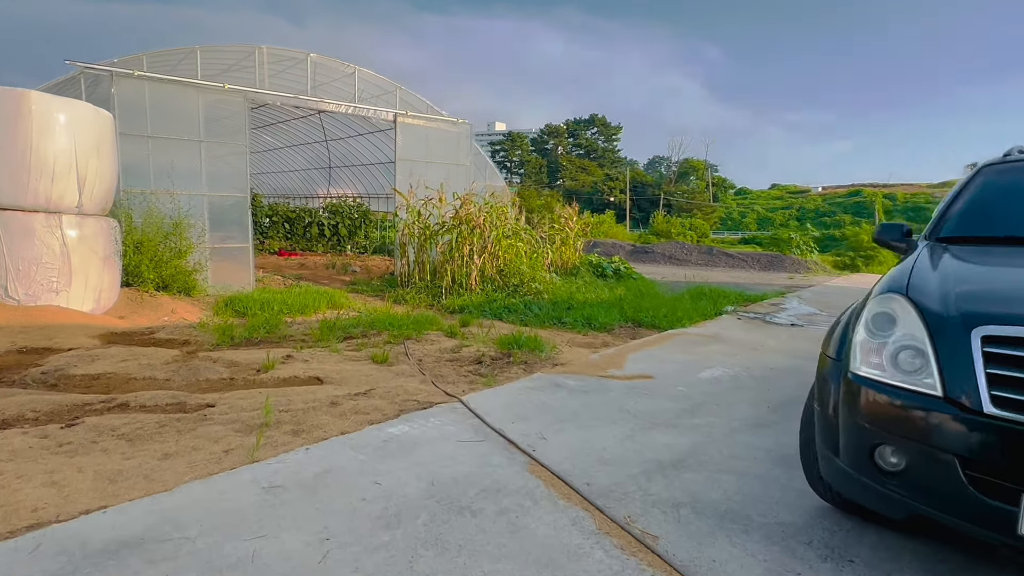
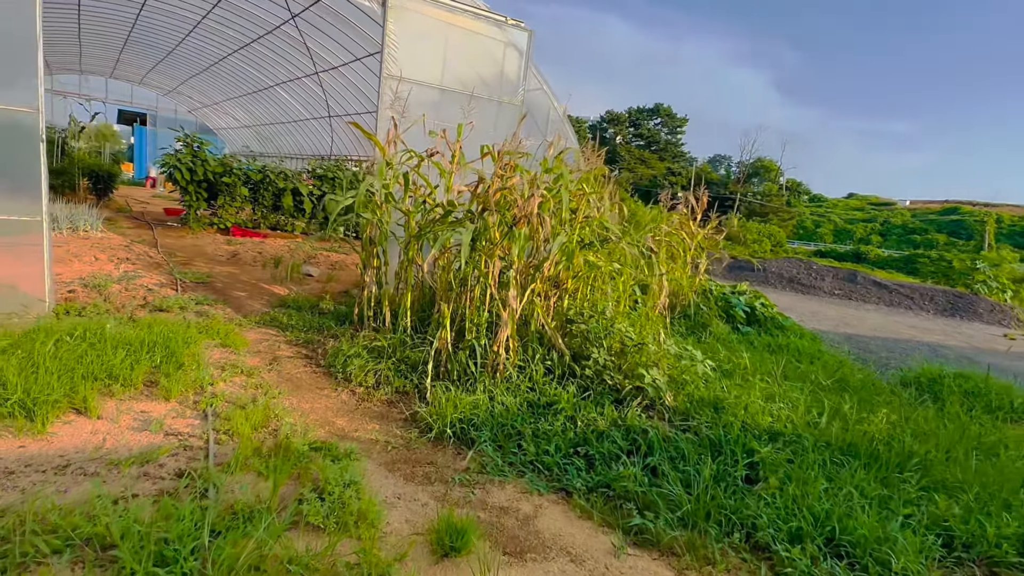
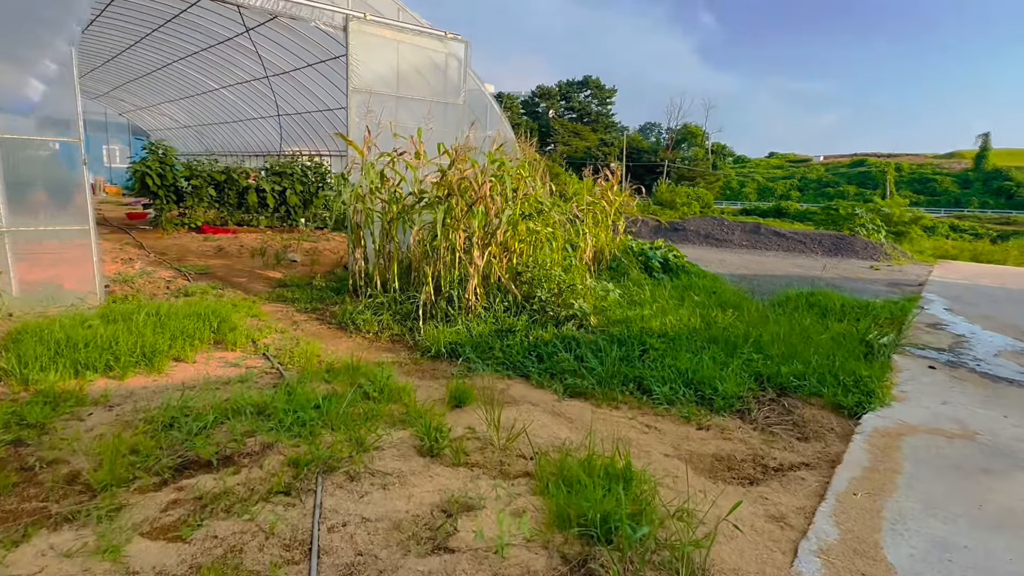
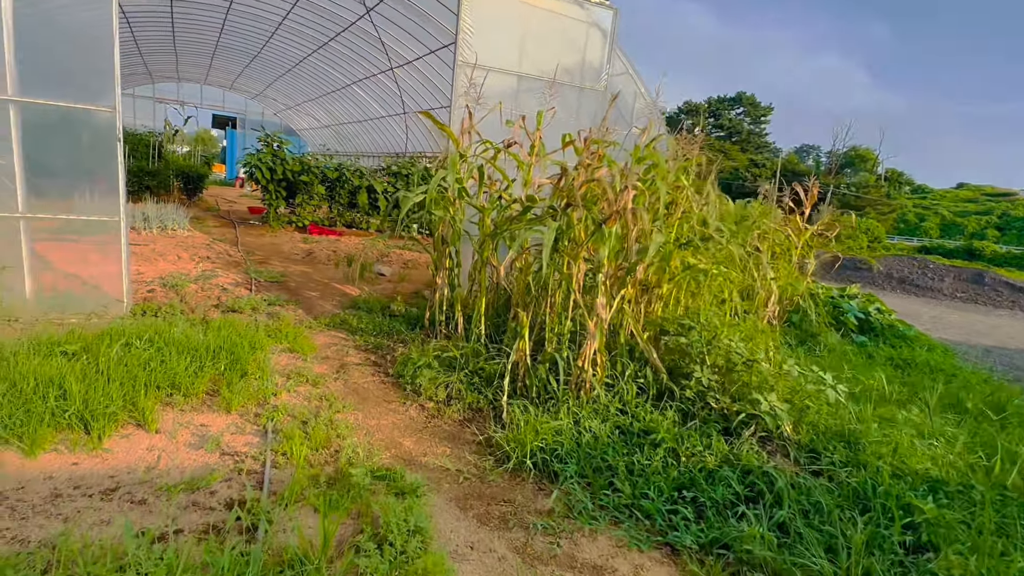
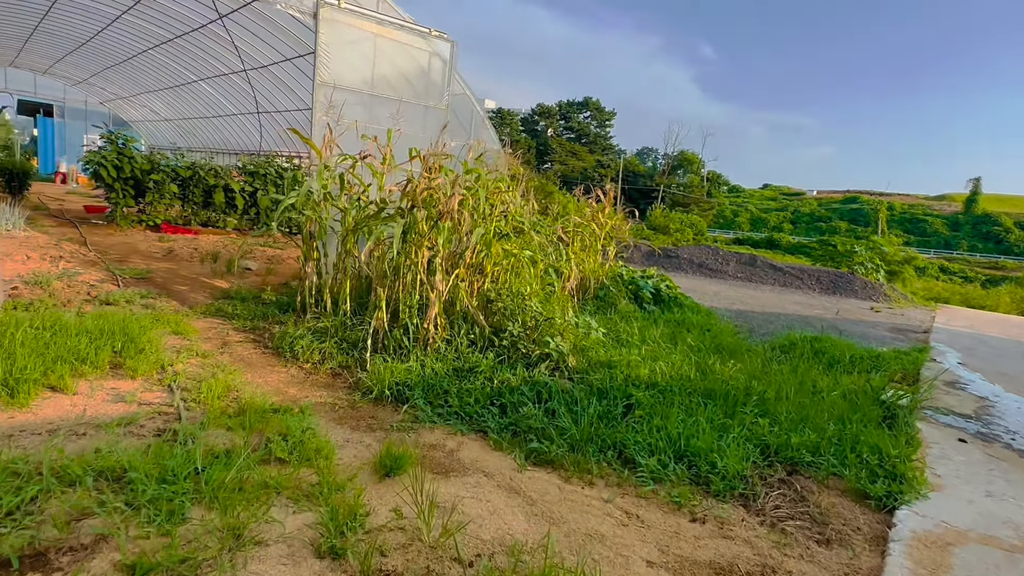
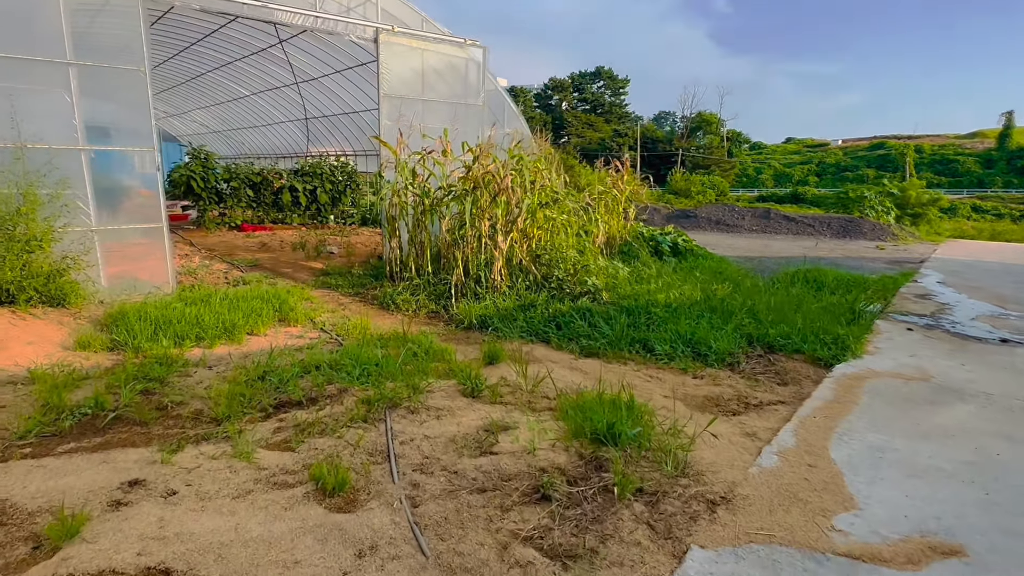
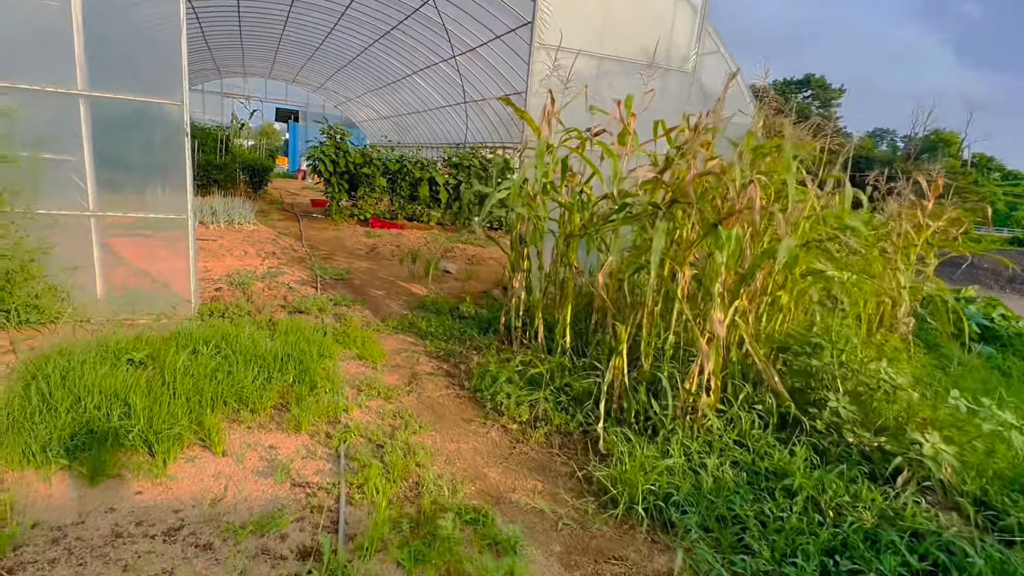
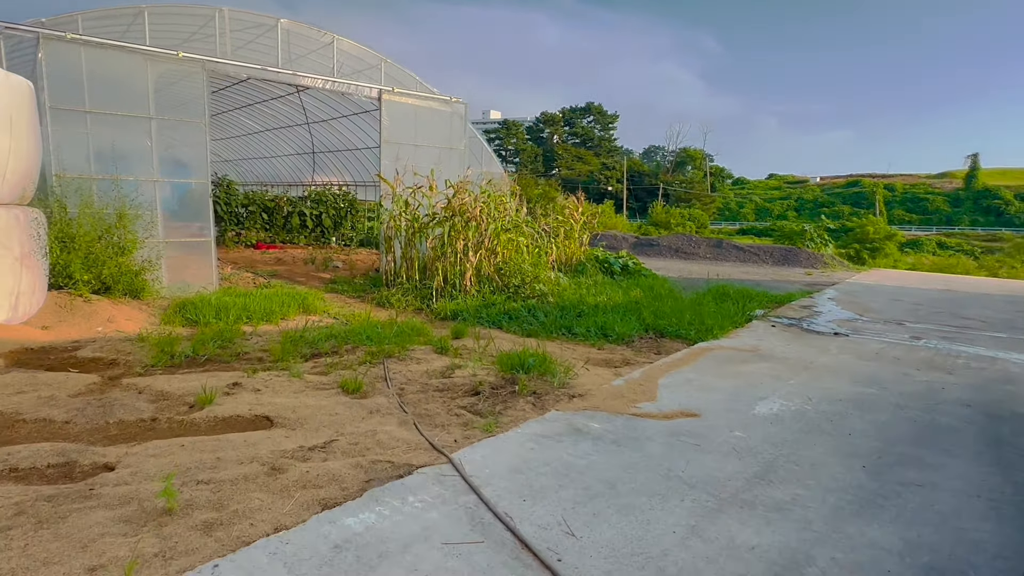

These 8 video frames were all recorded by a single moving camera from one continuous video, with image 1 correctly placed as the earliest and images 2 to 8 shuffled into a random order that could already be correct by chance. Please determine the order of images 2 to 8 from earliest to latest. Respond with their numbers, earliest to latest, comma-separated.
8, 6, 3, 5, 2, 4, 7
